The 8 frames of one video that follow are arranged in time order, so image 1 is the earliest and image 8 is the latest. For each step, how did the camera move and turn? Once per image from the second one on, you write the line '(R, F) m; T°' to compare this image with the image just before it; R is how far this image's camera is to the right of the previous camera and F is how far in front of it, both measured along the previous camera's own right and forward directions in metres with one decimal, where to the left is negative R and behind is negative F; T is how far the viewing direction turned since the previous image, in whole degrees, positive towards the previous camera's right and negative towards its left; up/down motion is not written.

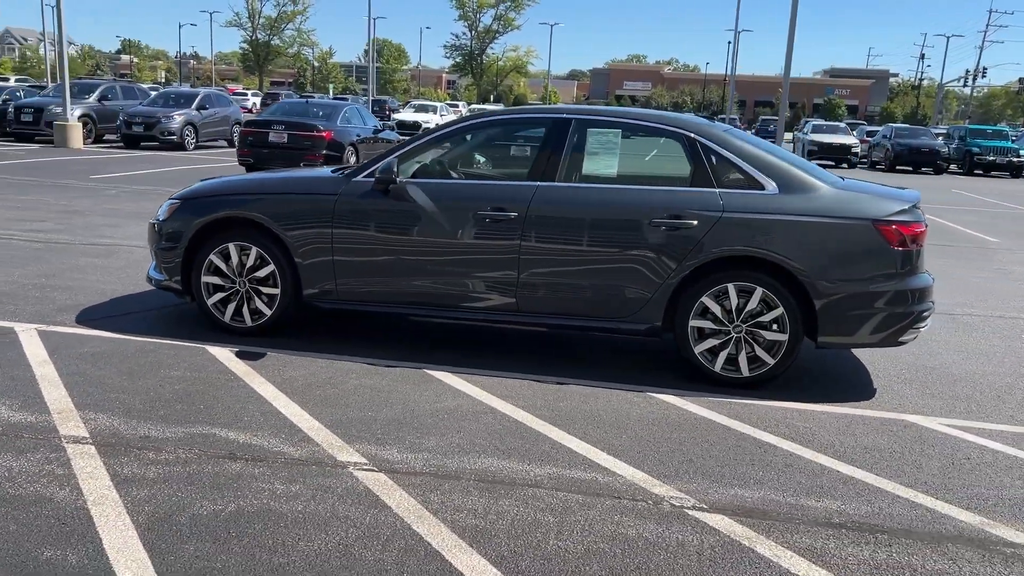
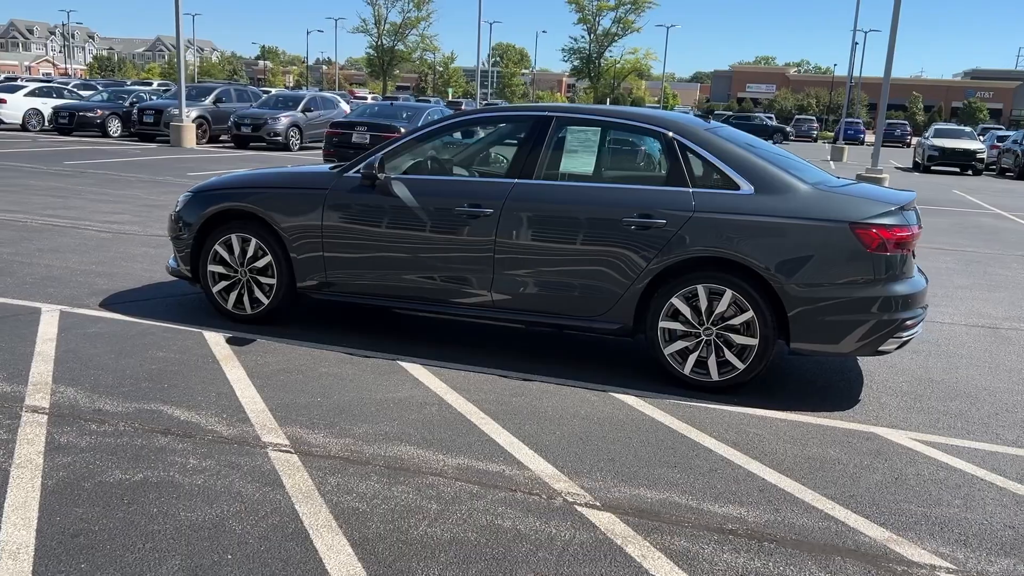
(+0.9, 0.0) m; -7°
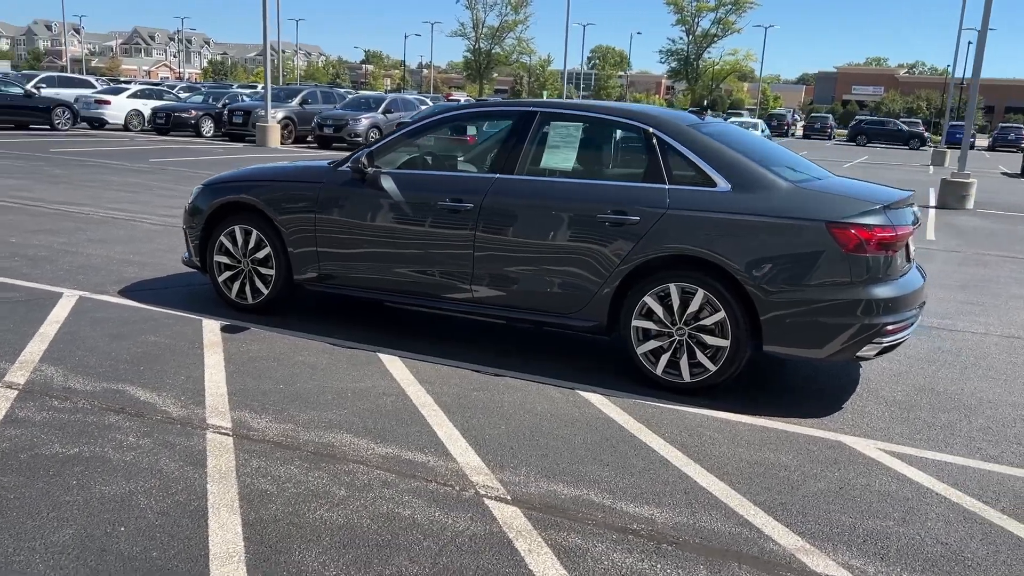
(+0.7, 0.0) m; -6°
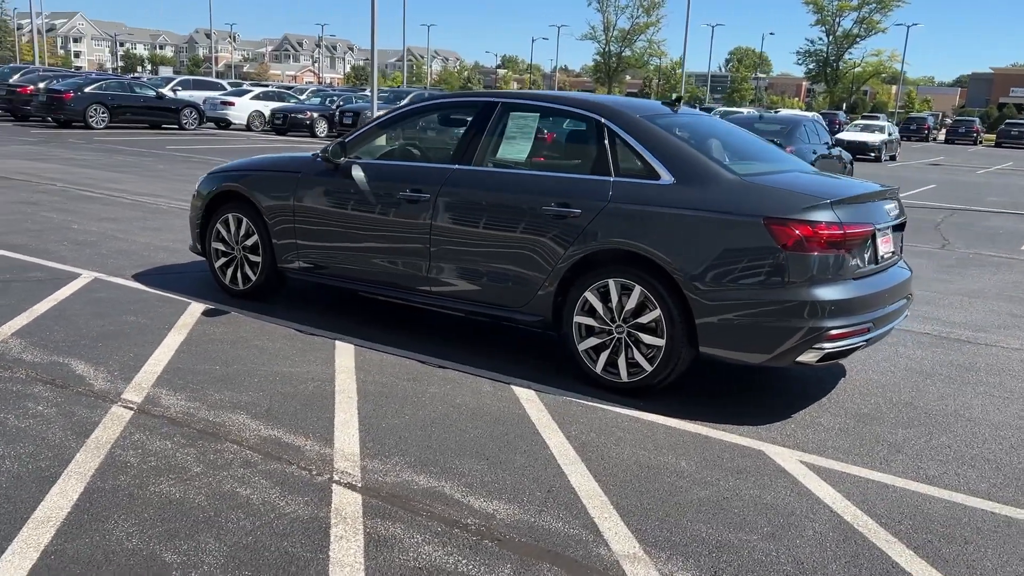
(+1.0, +0.1) m; -8°
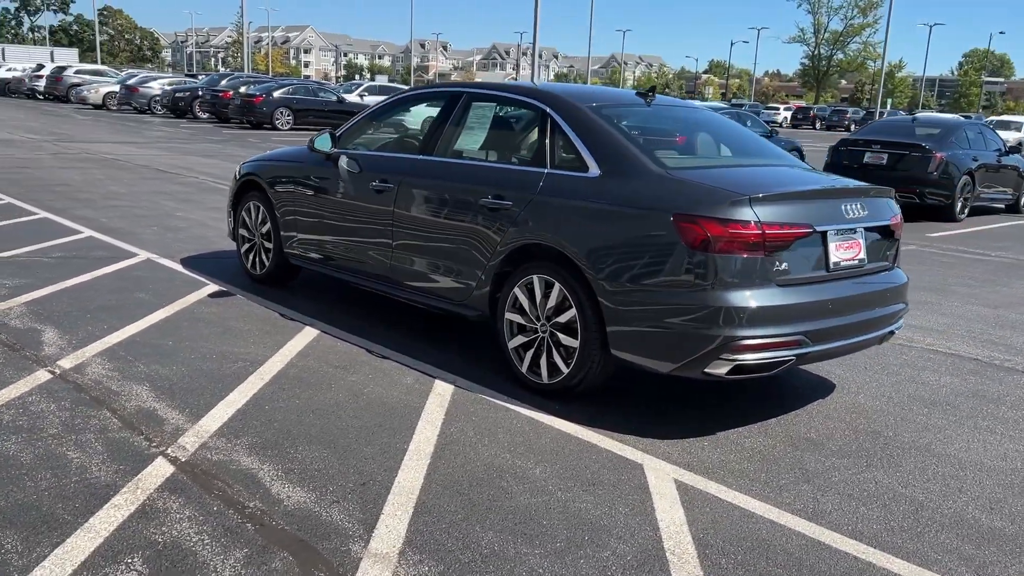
(+1.4, +0.3) m; -13°
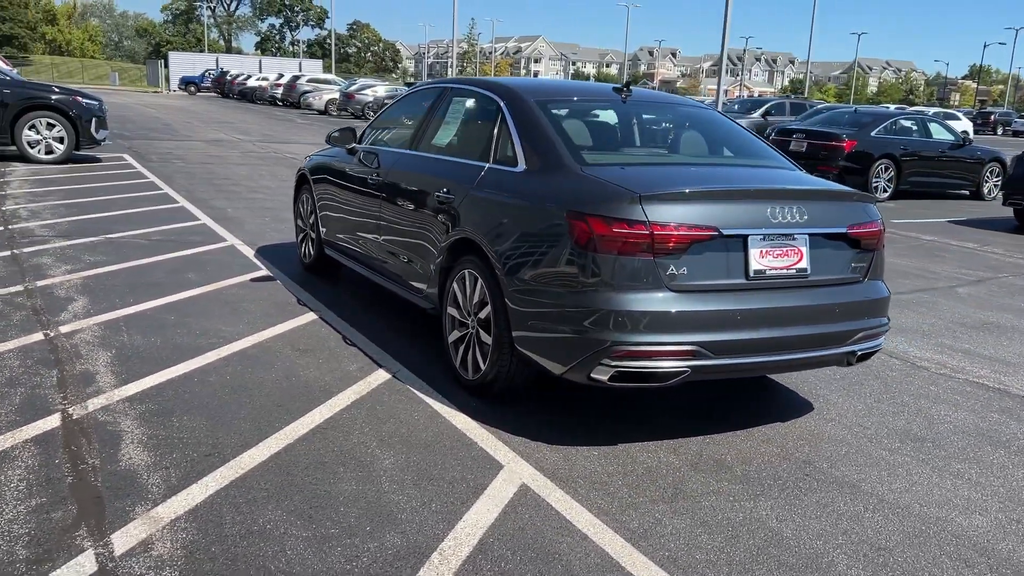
(+1.4, +0.2) m; -14°
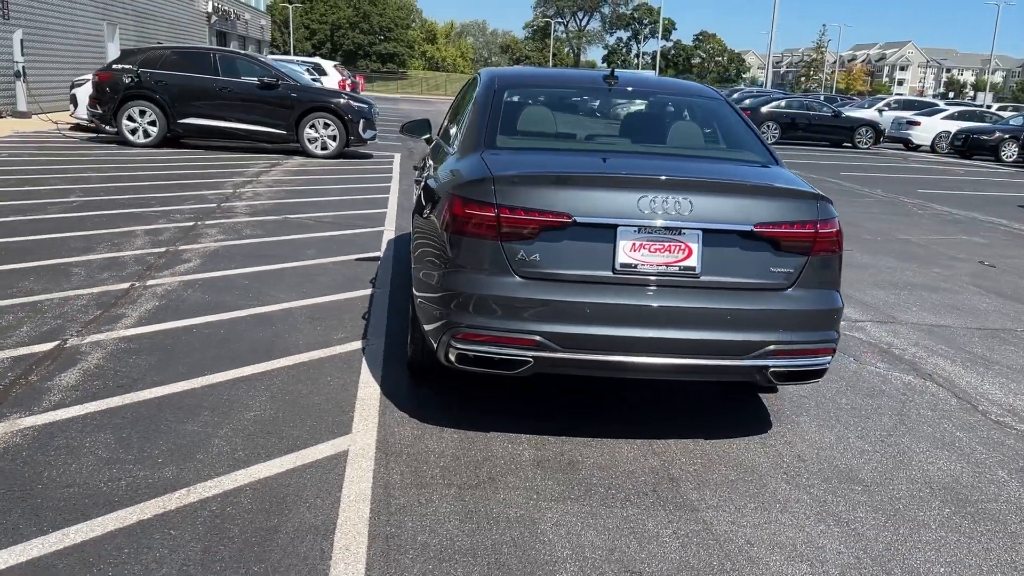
(+1.9, +0.4) m; -21°
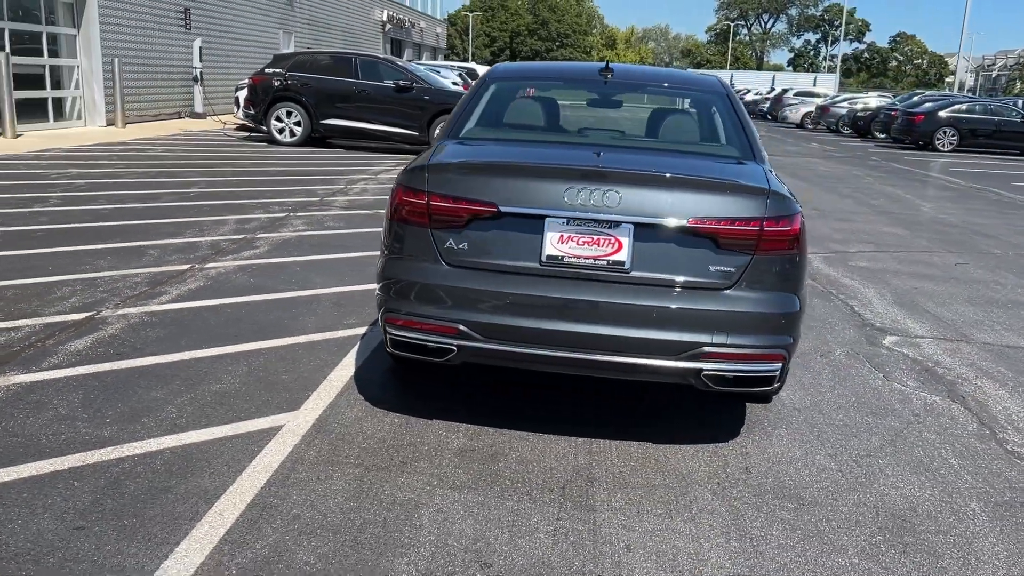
(+1.0, +0.1) m; -11°
